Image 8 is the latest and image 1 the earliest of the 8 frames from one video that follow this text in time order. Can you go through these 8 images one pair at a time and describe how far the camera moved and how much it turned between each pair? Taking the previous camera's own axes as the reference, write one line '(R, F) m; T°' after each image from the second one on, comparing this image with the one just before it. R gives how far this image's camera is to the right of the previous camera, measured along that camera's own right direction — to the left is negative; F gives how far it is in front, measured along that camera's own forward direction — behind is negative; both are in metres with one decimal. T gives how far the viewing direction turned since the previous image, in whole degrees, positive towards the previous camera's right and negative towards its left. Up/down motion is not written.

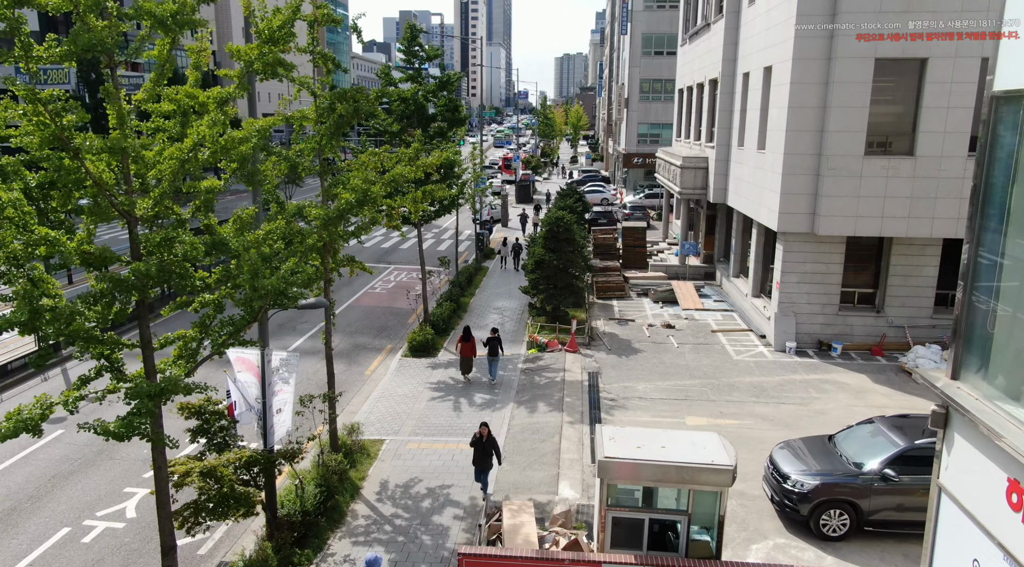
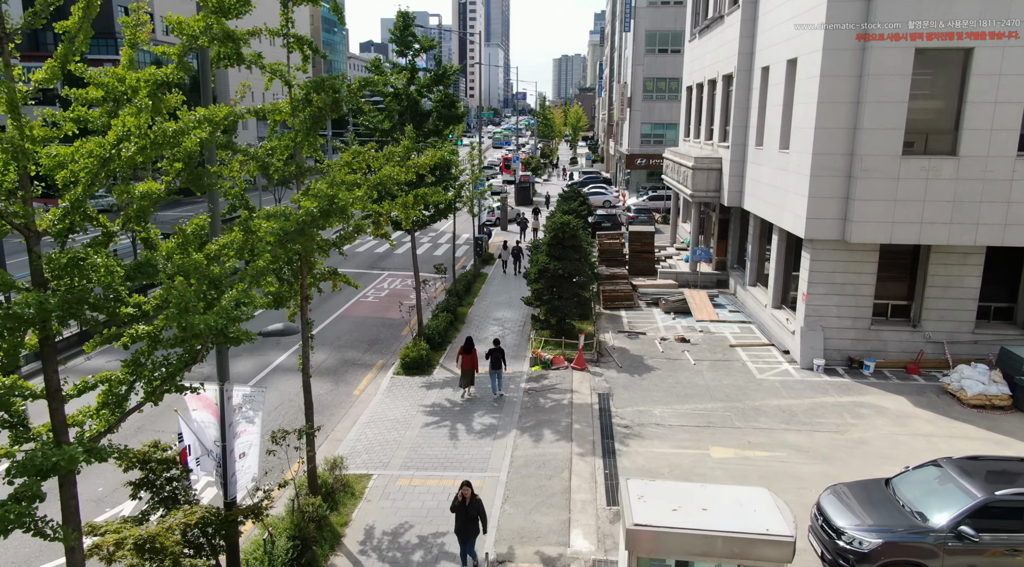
(-0.1, +1.6) m; 0°
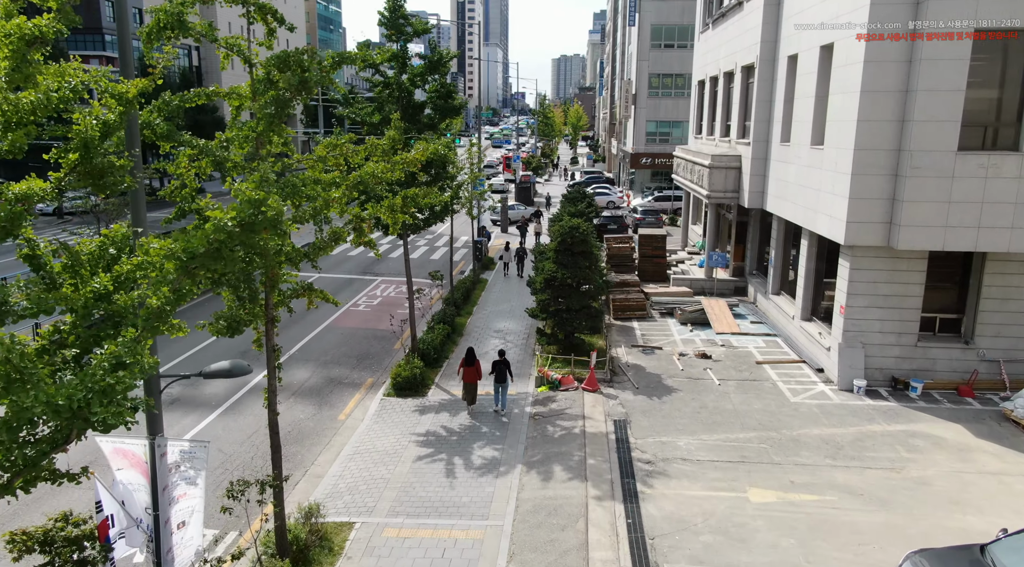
(-0.1, +1.9) m; 0°
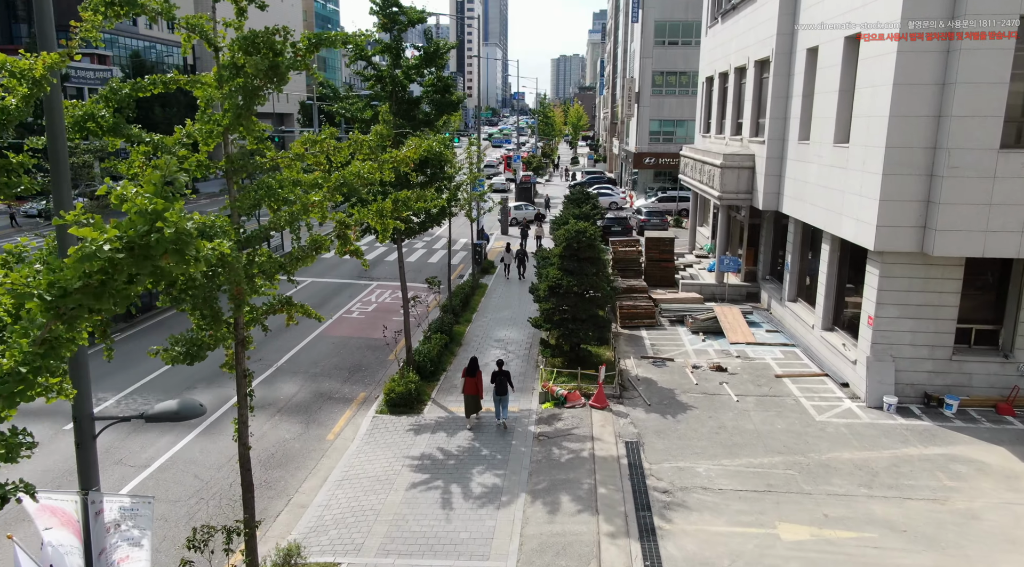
(-0.1, +1.2) m; 0°
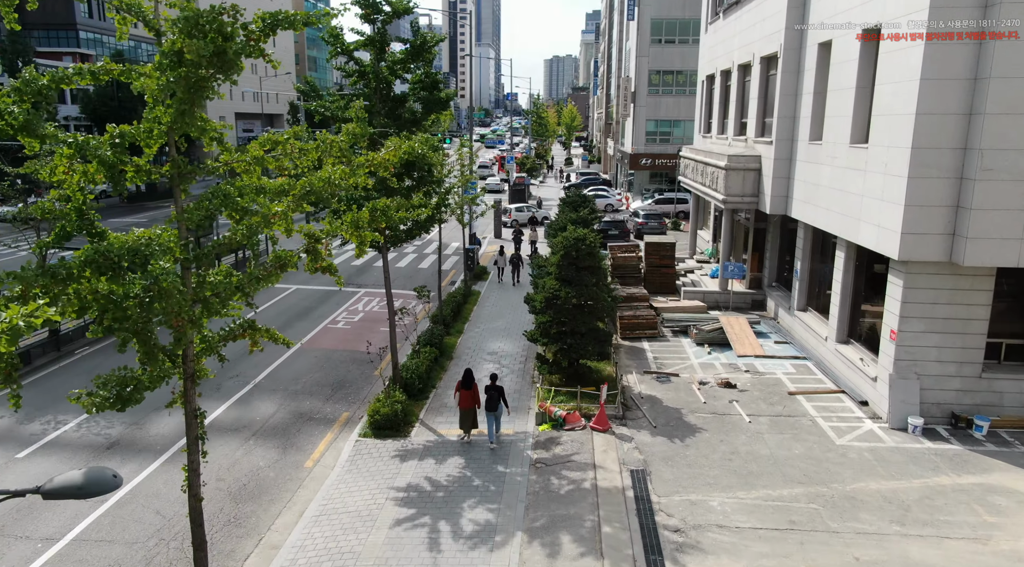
(0.0, +1.2) m; +1°
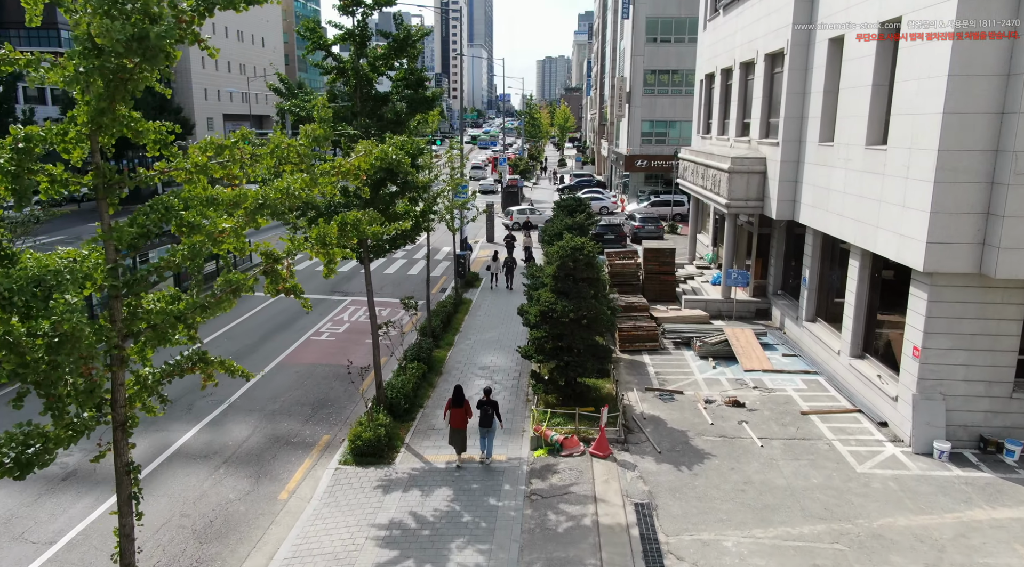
(0.0, +1.1) m; +1°
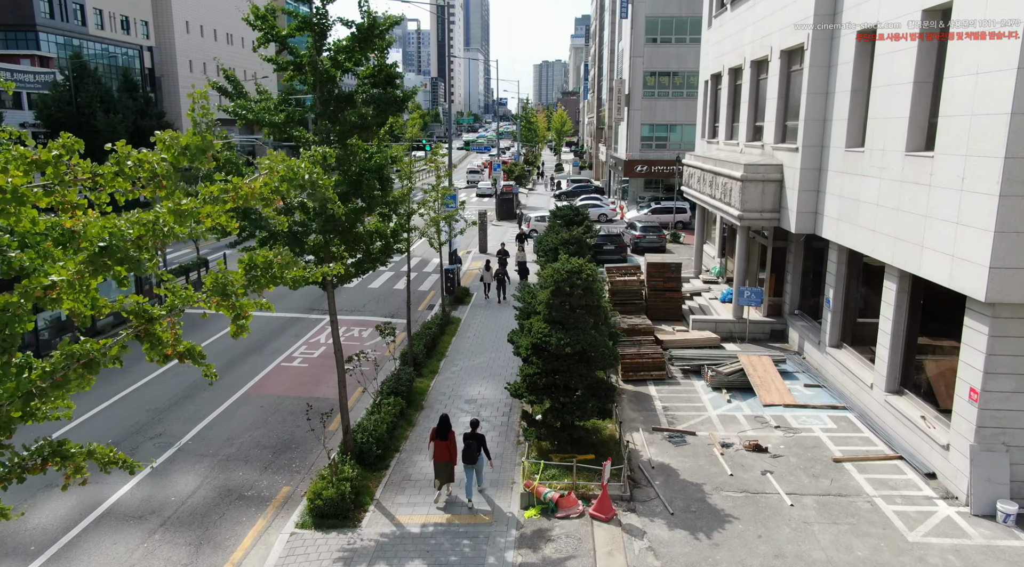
(+0.2, +1.9) m; 0°
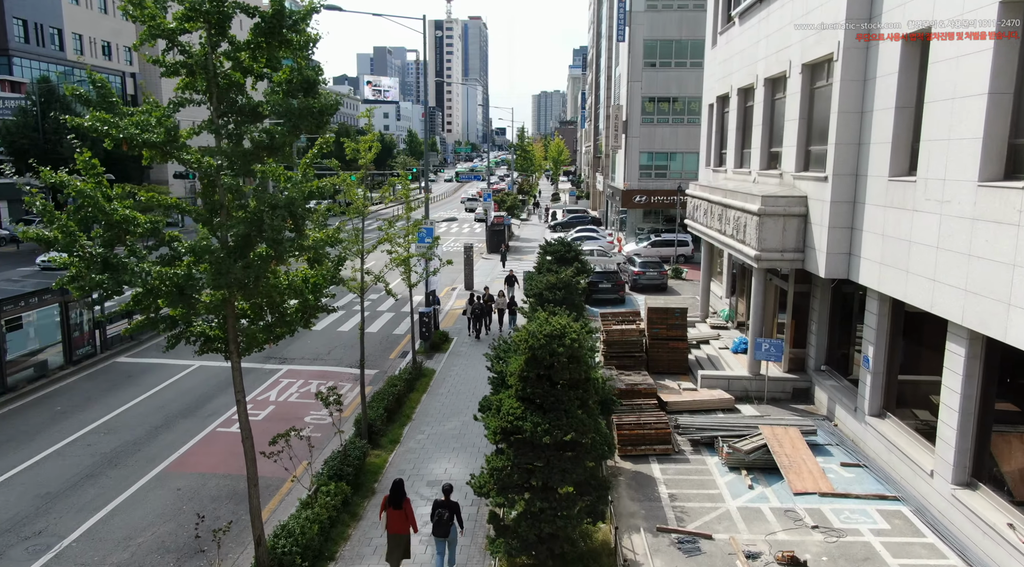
(+0.5, +2.8) m; 0°
